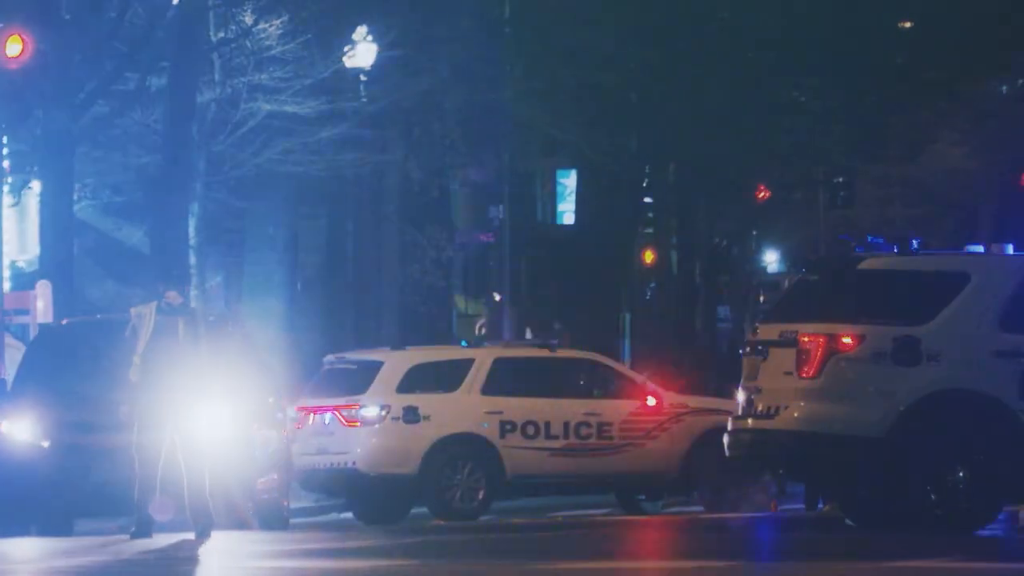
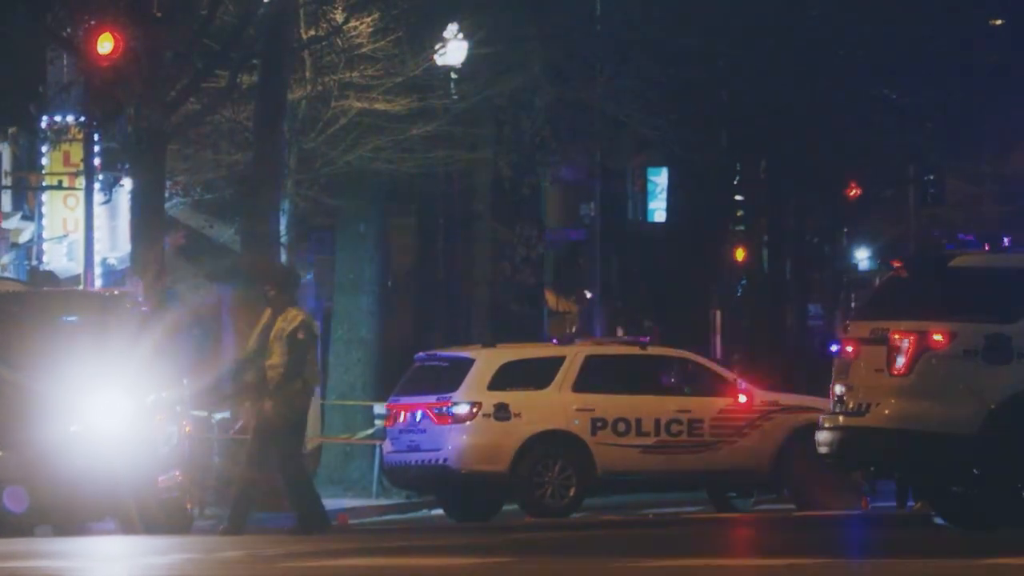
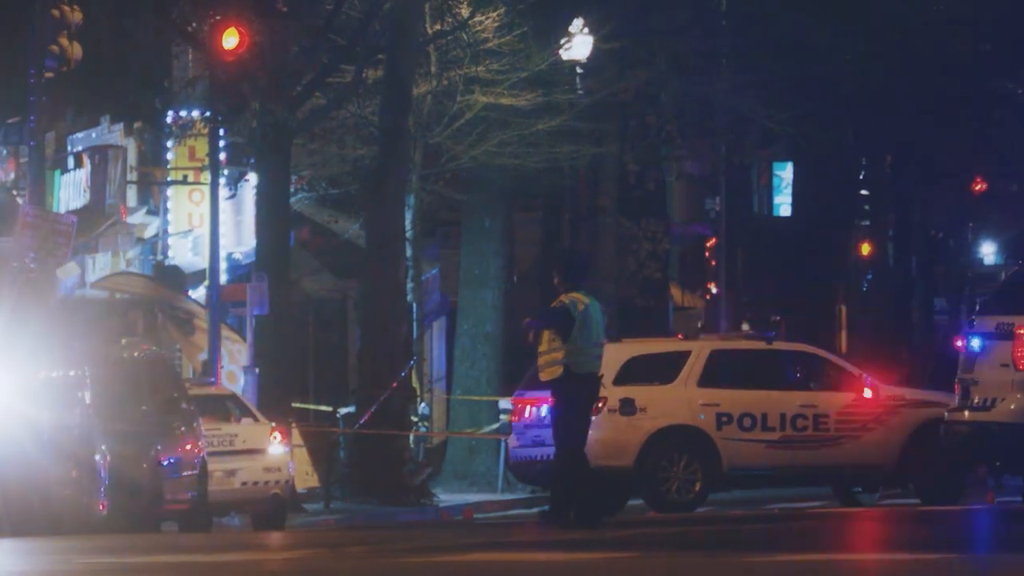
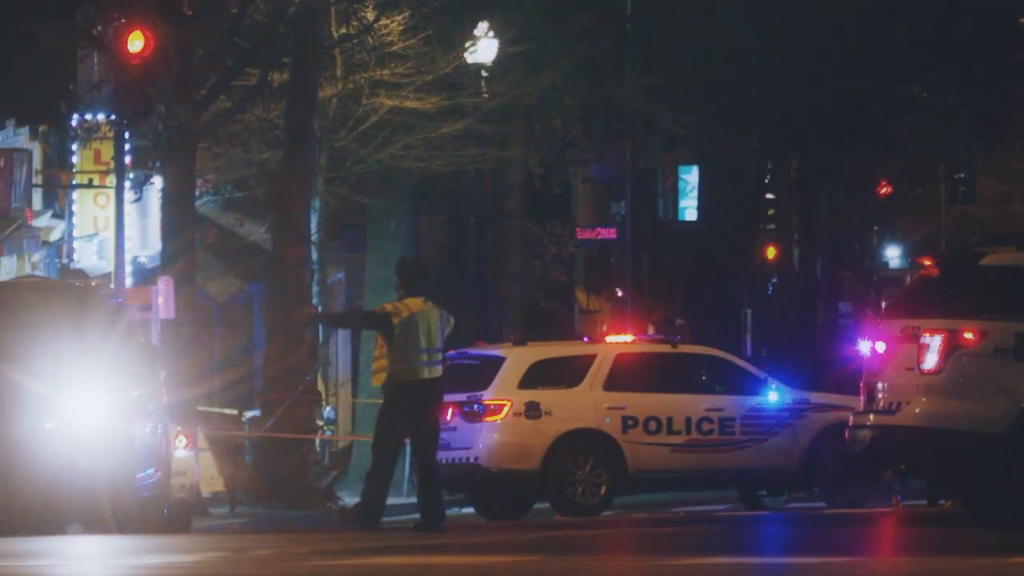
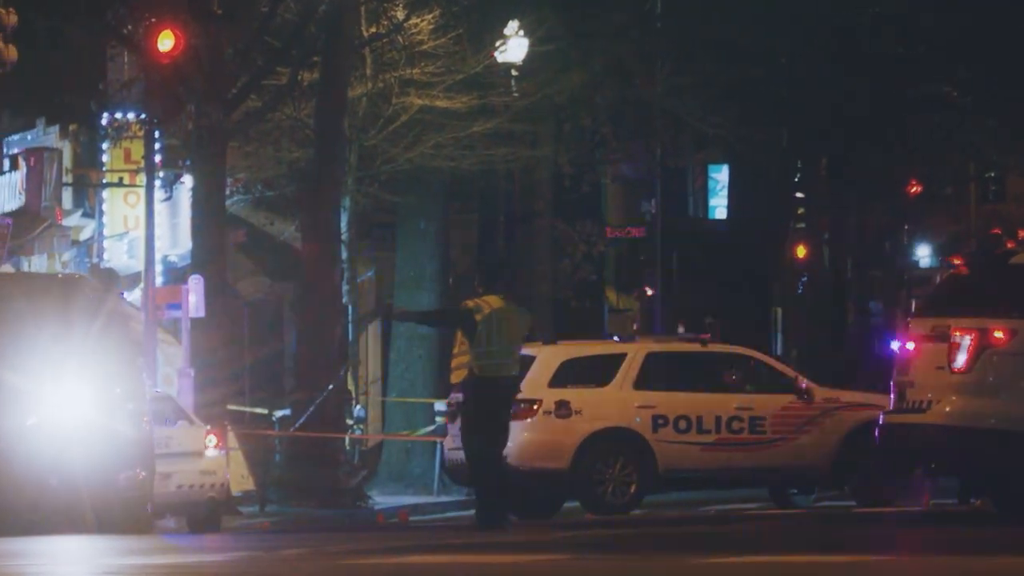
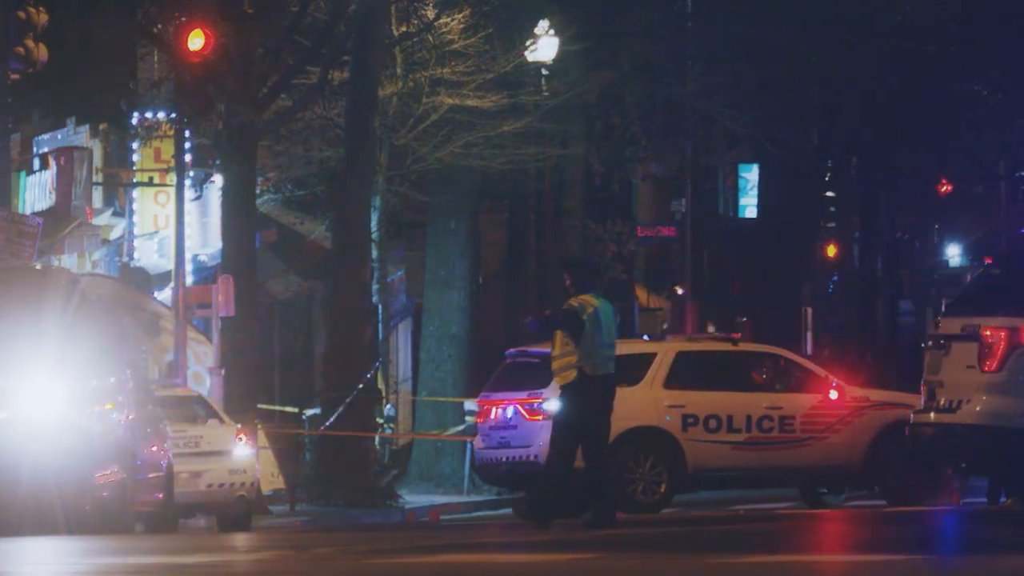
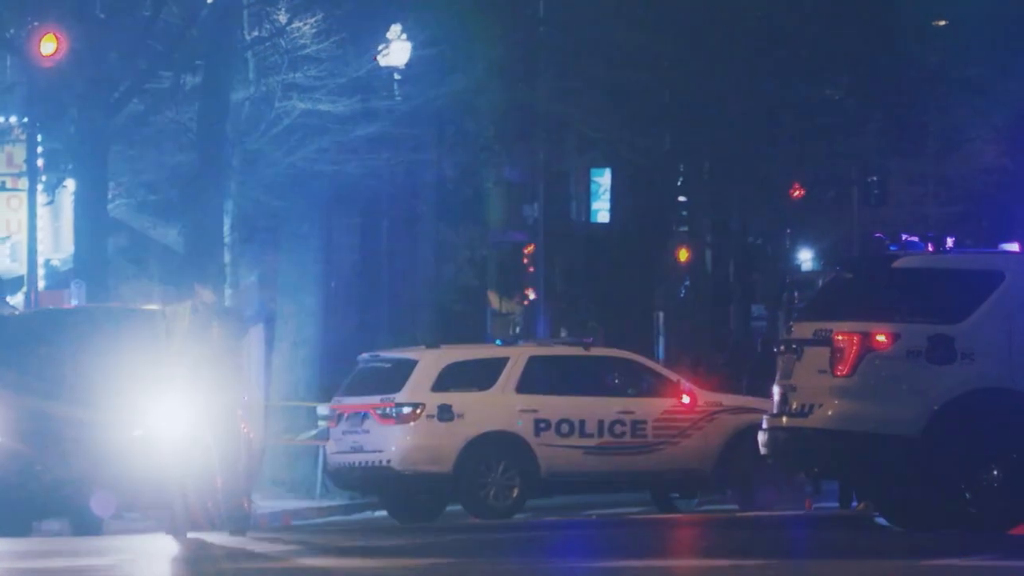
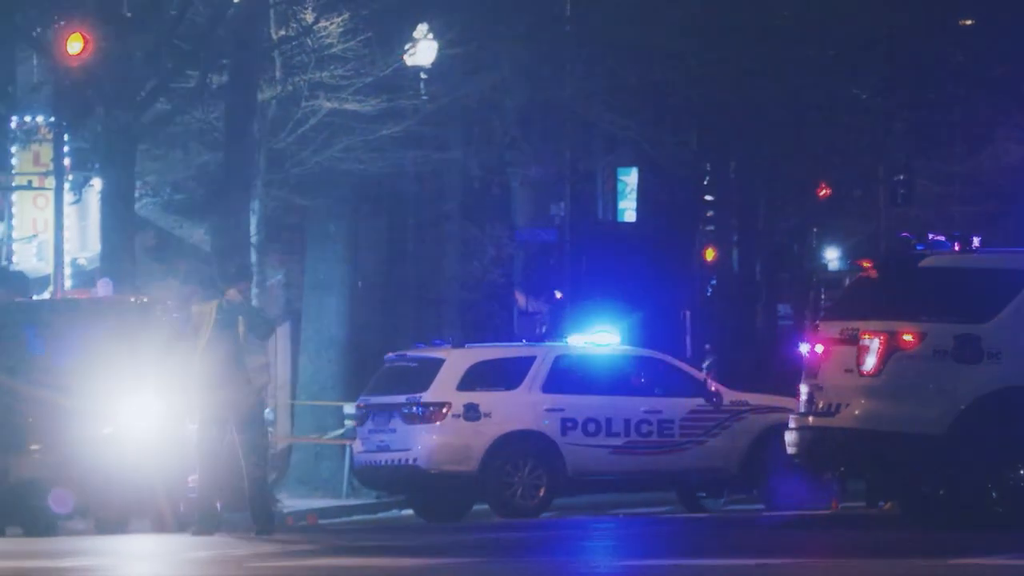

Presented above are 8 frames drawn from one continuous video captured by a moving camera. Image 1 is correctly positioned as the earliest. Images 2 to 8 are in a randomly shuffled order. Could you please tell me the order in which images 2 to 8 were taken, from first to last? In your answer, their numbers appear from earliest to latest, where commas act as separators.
7, 8, 2, 4, 5, 6, 3
